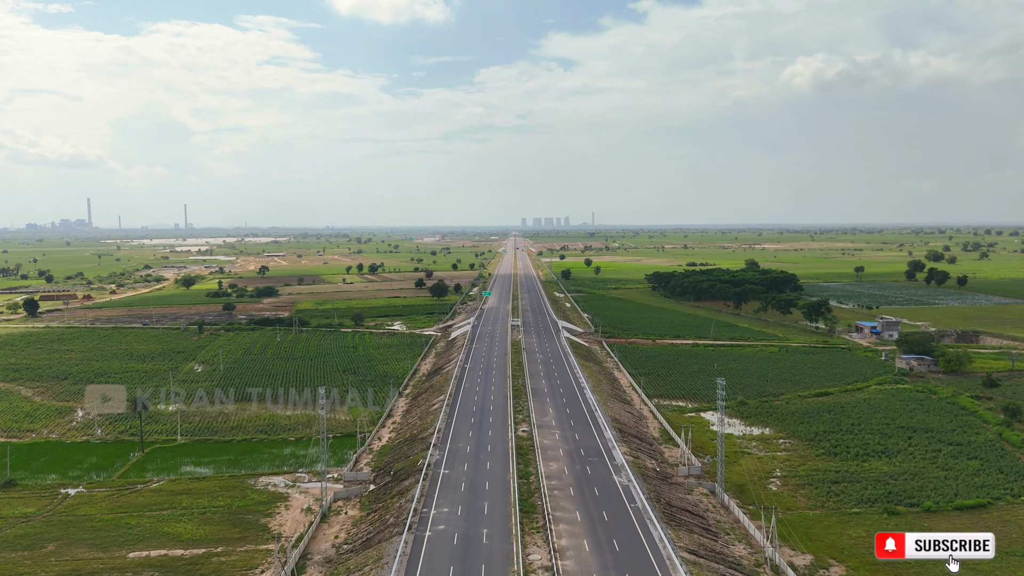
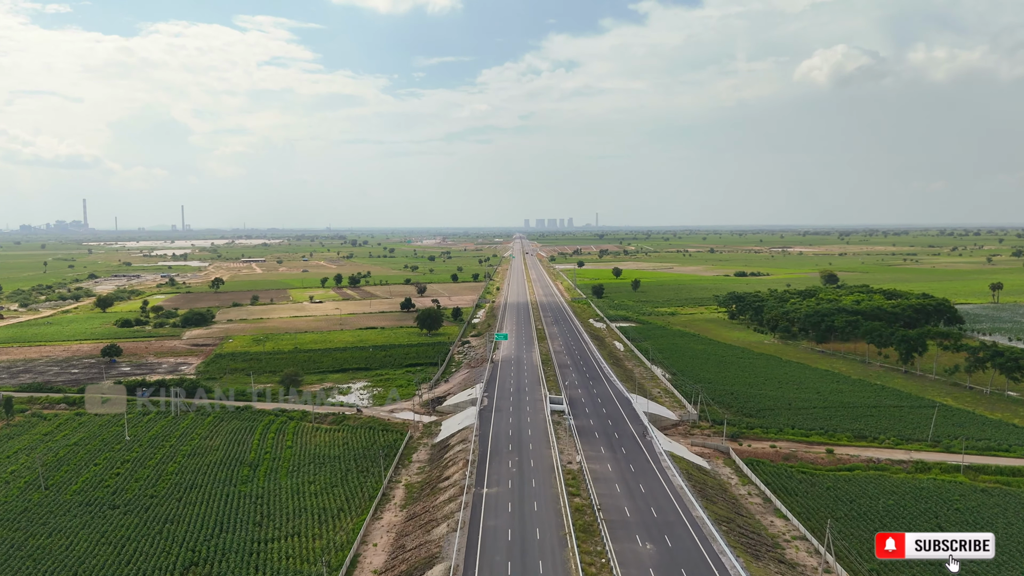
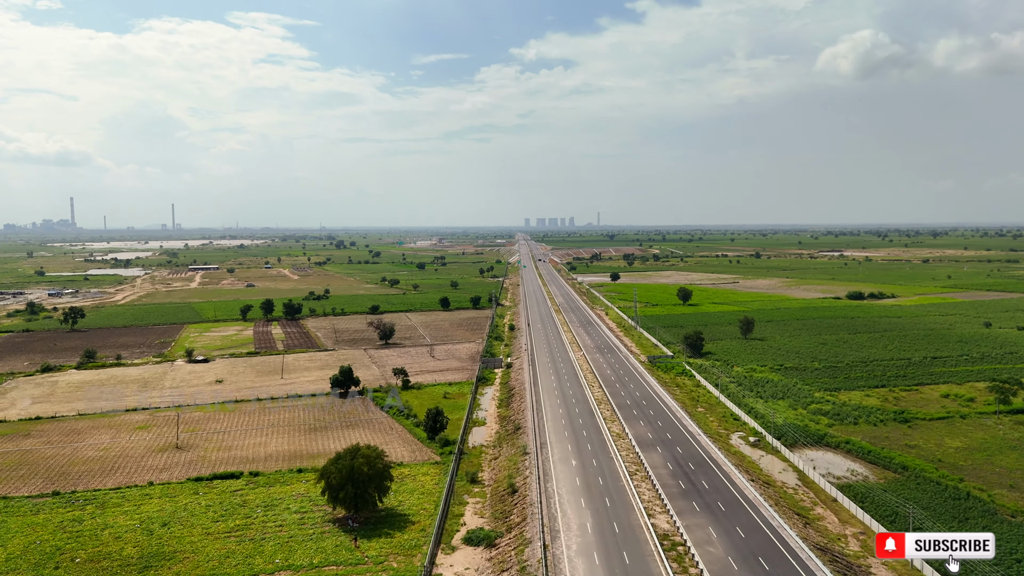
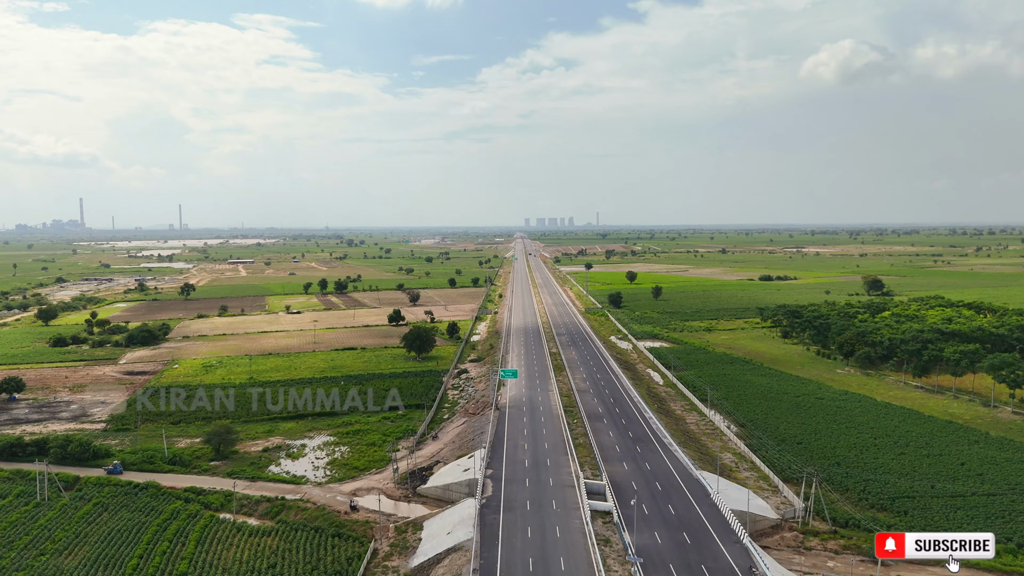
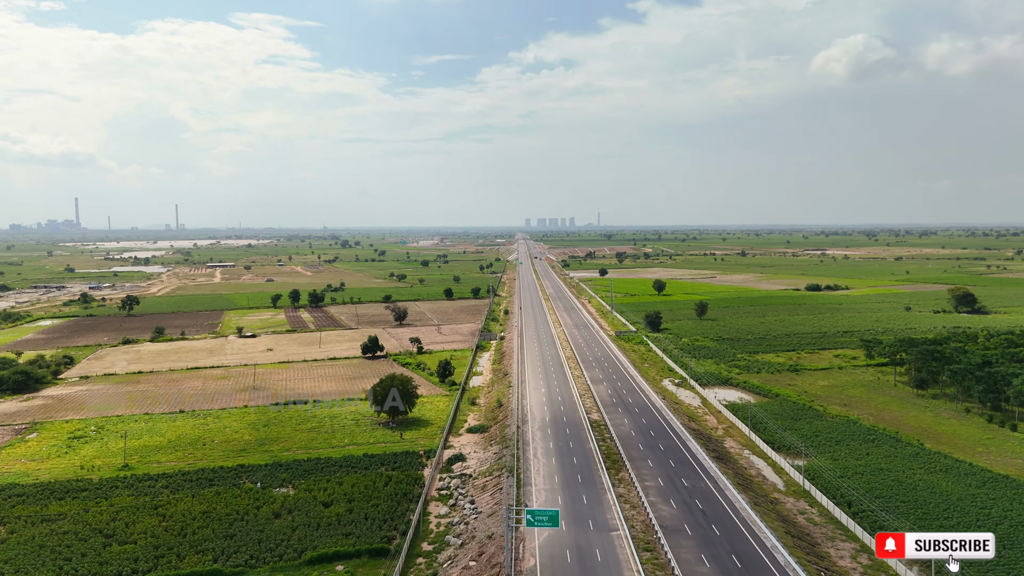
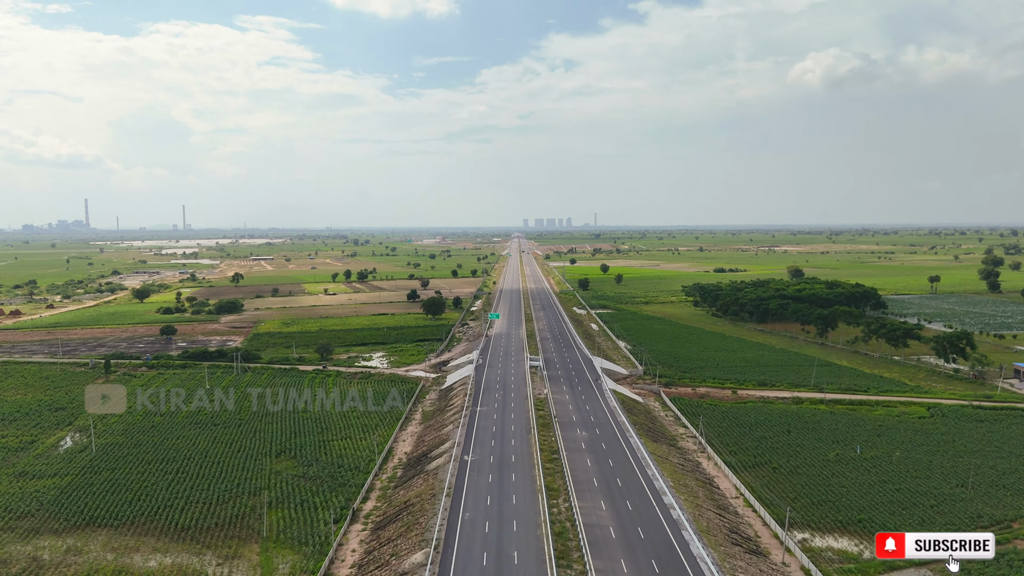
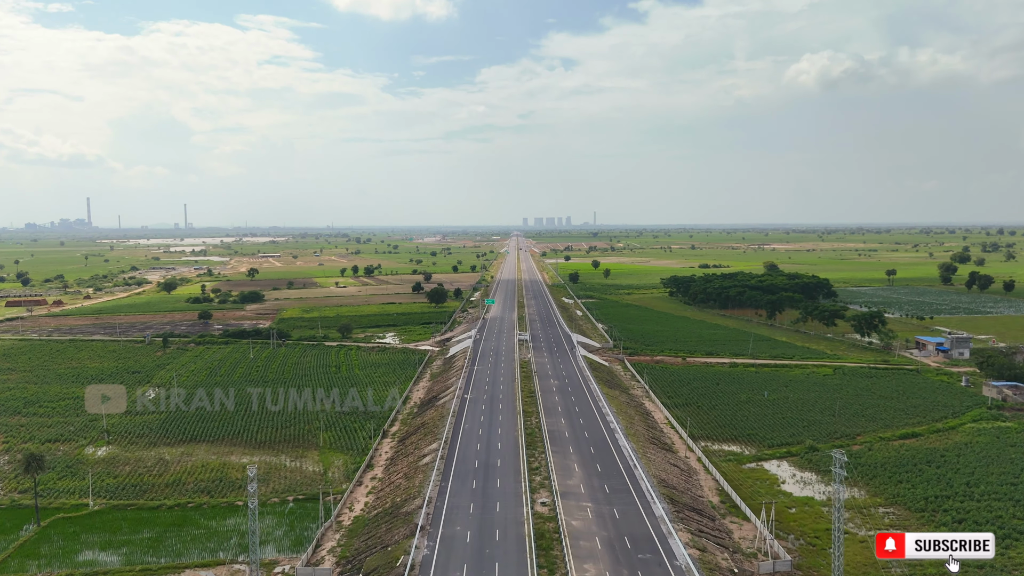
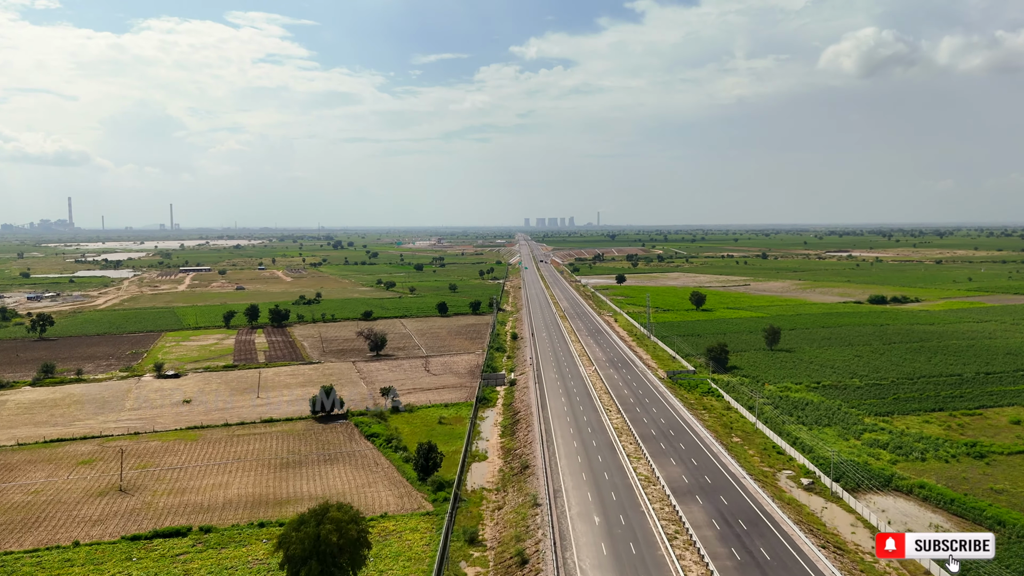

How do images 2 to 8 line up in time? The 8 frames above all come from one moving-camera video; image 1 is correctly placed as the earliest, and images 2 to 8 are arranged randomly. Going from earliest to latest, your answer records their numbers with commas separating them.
7, 6, 2, 4, 5, 3, 8
